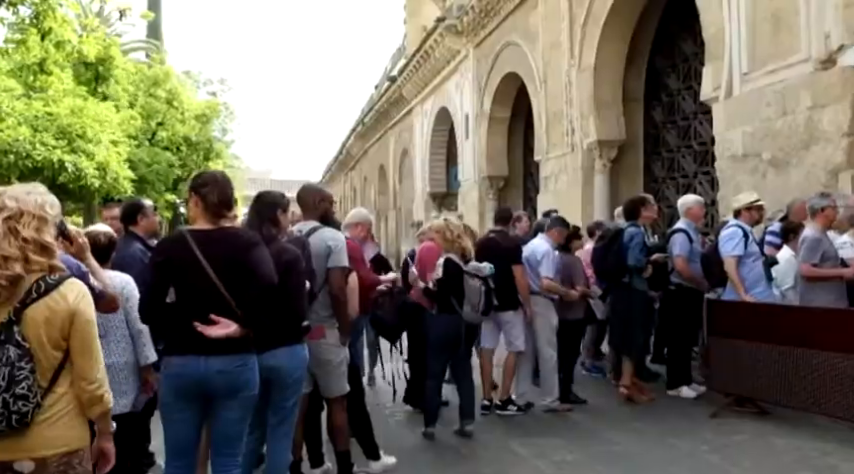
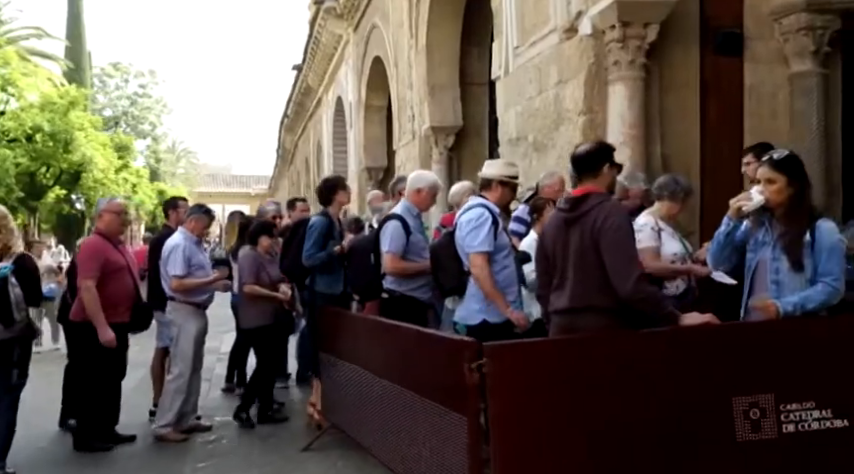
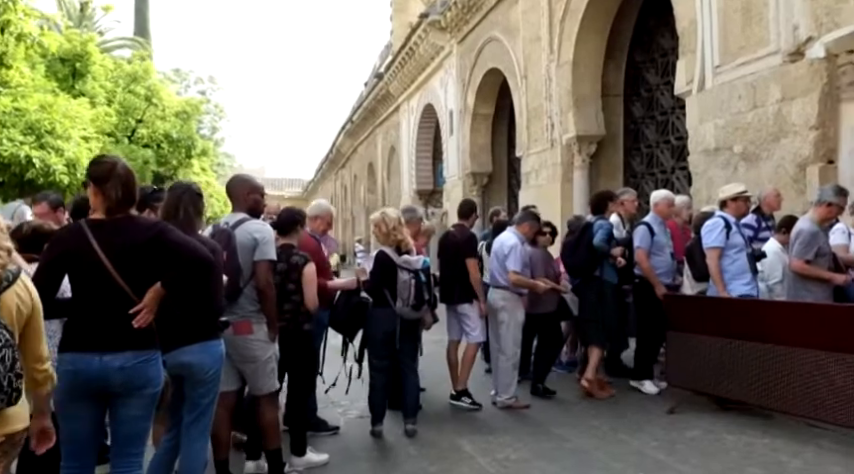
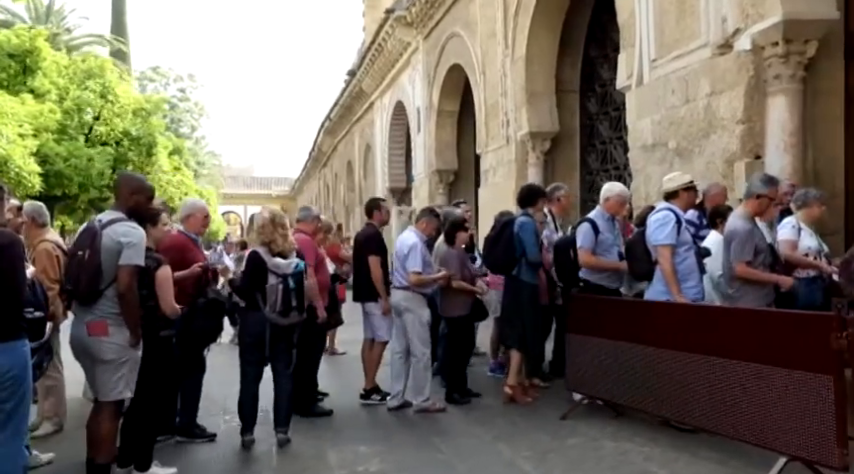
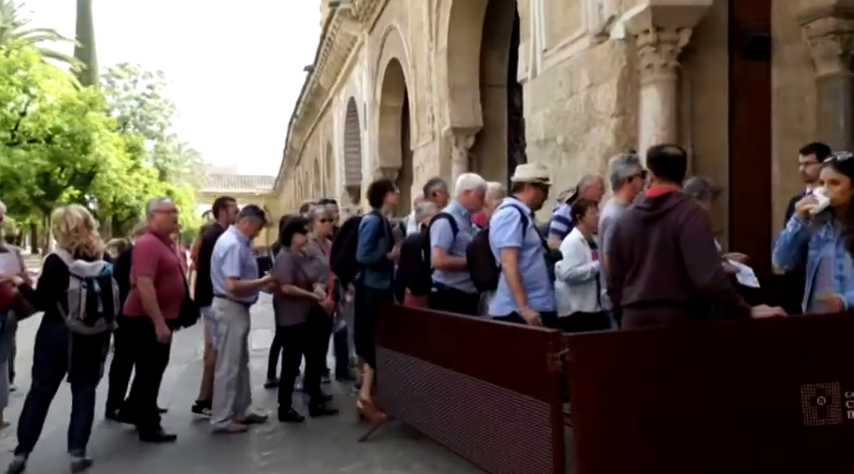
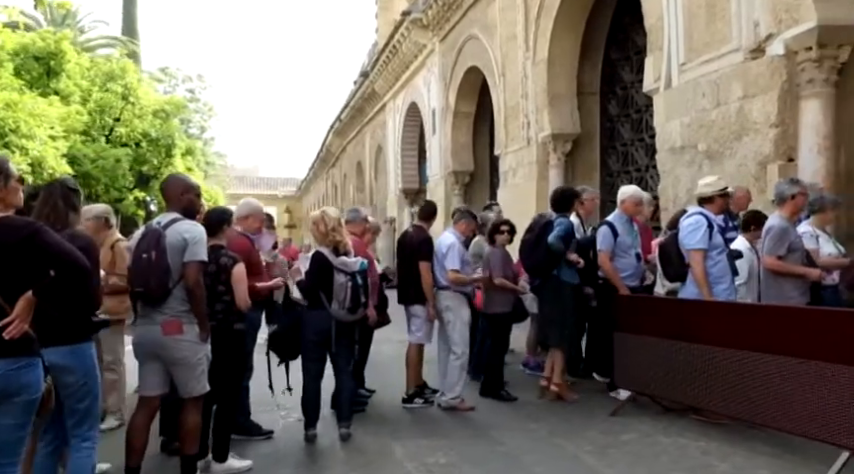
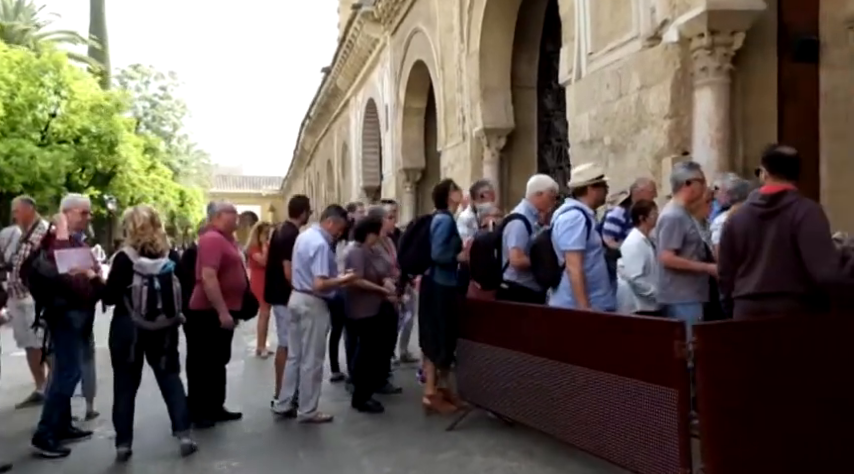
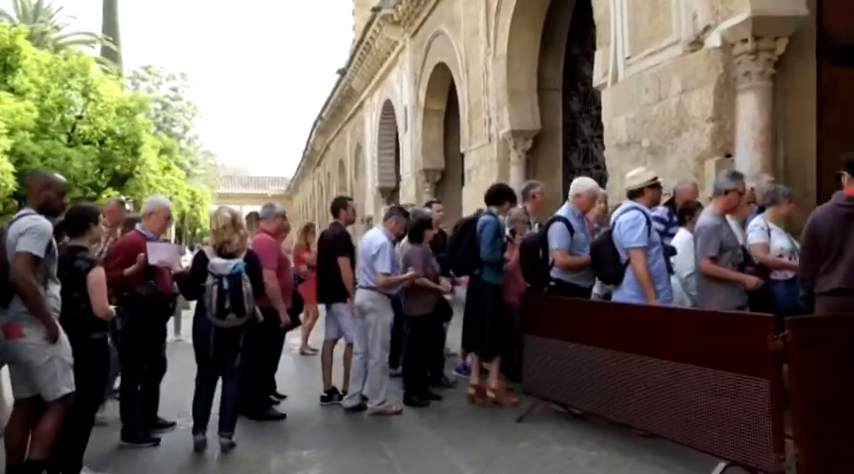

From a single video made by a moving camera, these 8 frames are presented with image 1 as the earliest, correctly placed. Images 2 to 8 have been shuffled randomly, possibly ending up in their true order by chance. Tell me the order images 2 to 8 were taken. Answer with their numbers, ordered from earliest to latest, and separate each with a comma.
3, 6, 4, 8, 7, 5, 2
